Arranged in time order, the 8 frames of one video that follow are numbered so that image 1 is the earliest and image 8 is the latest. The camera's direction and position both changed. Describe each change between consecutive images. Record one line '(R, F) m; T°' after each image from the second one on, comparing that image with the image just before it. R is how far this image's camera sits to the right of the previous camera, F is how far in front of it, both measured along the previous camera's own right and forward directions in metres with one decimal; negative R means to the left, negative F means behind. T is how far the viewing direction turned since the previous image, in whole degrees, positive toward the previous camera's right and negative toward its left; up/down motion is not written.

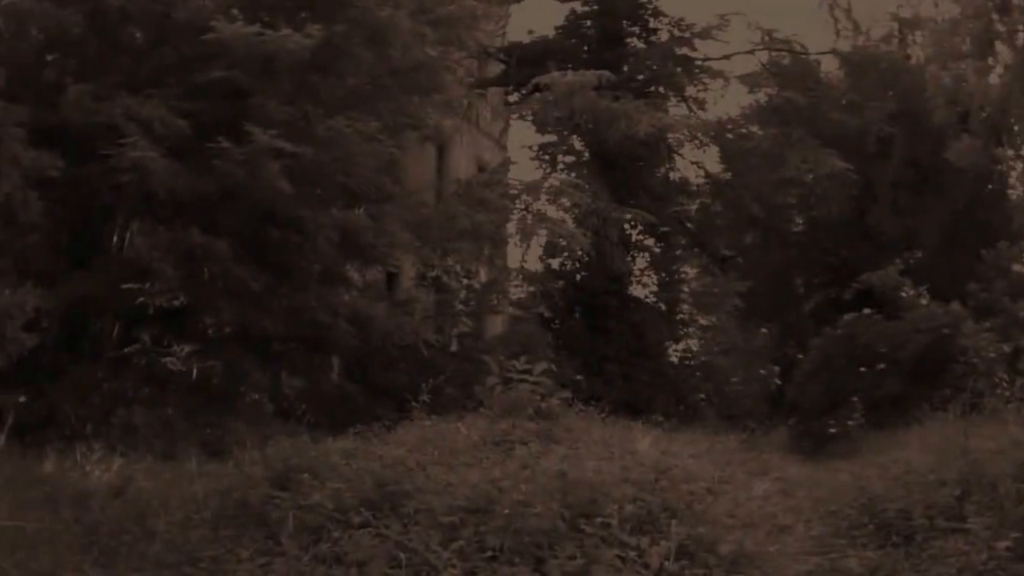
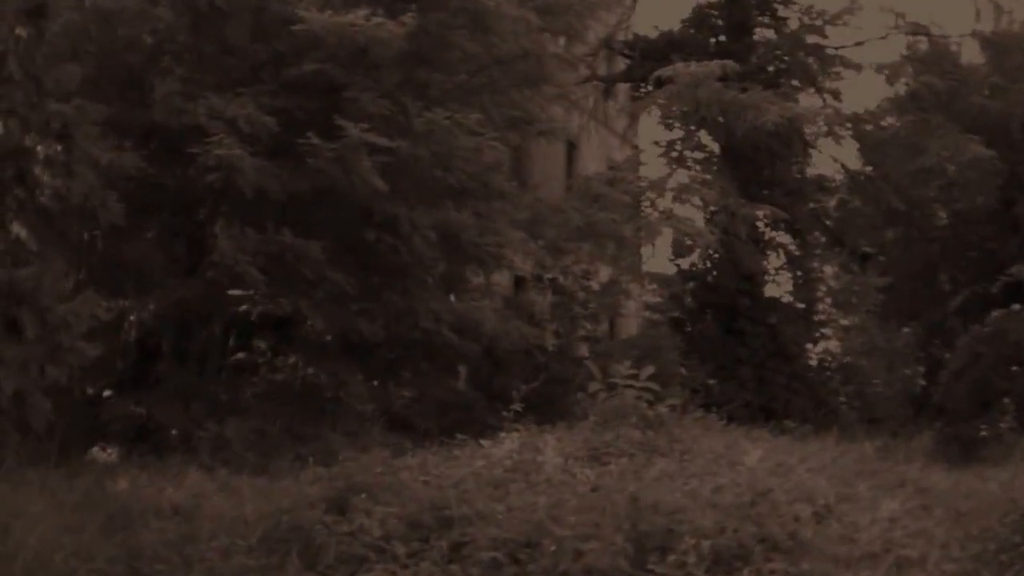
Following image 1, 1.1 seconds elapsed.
(+0.2, +0.6) m; -5°
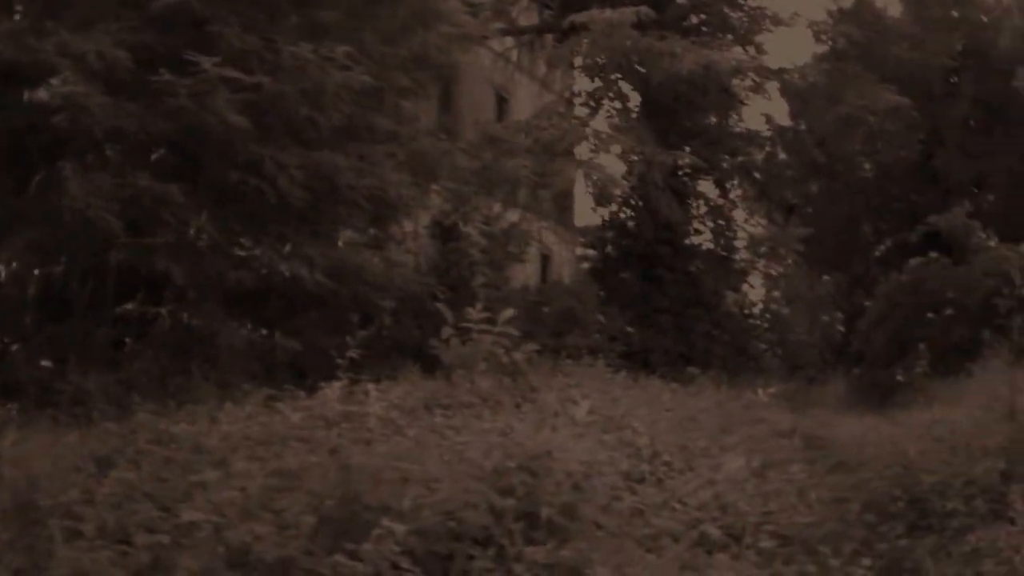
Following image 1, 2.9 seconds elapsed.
(+0.4, +0.4) m; +2°
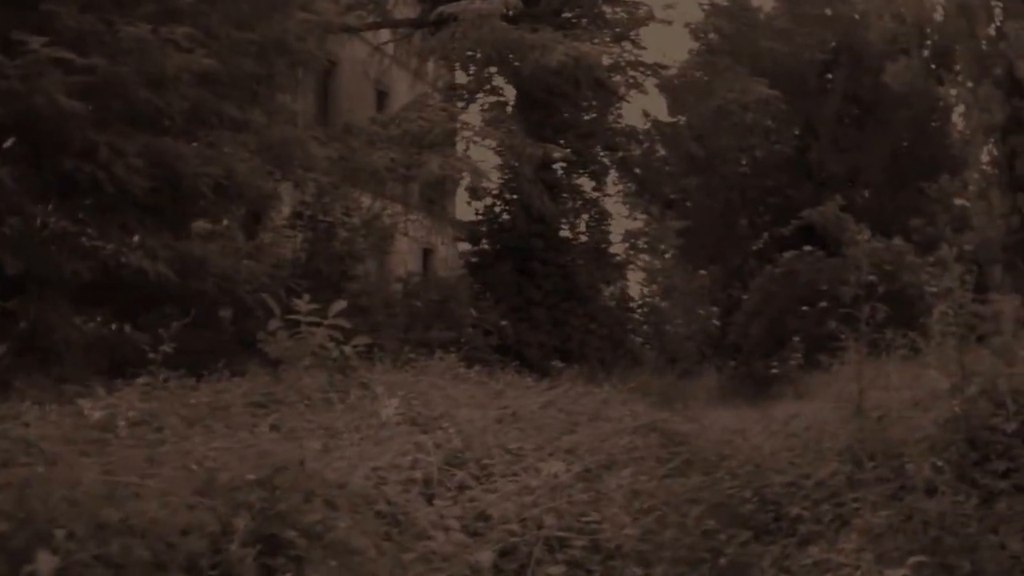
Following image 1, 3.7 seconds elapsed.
(+0.2, +0.3) m; +4°
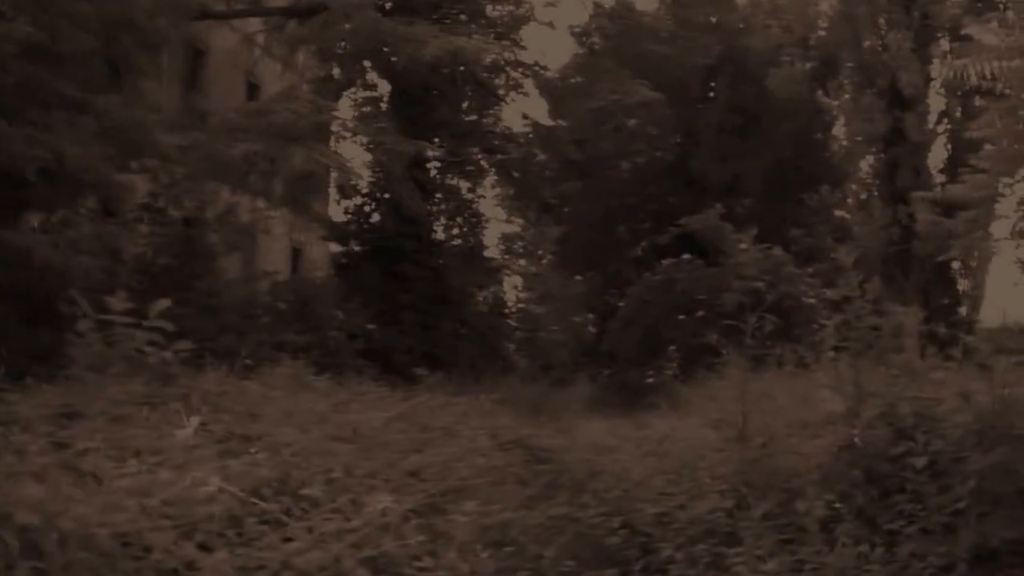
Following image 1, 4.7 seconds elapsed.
(+0.1, +0.6) m; +4°
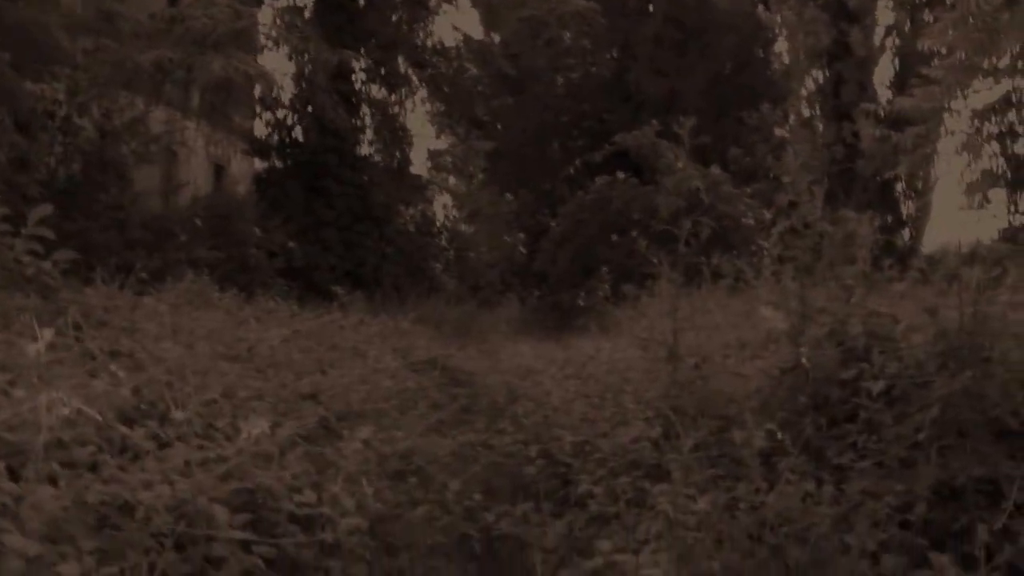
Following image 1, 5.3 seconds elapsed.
(+0.1, +0.5) m; +2°
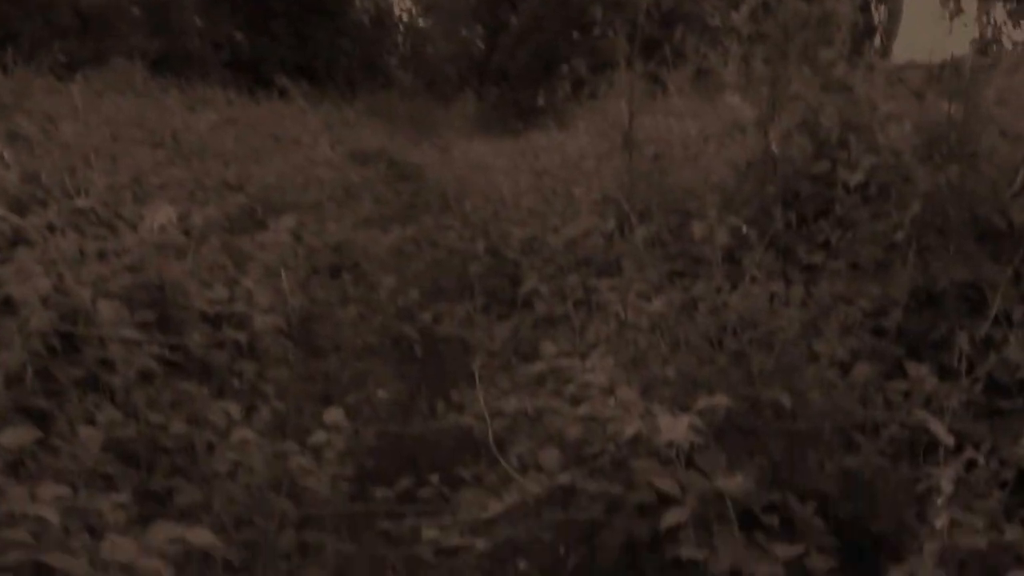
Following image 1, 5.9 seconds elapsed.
(0.0, +0.3) m; +2°
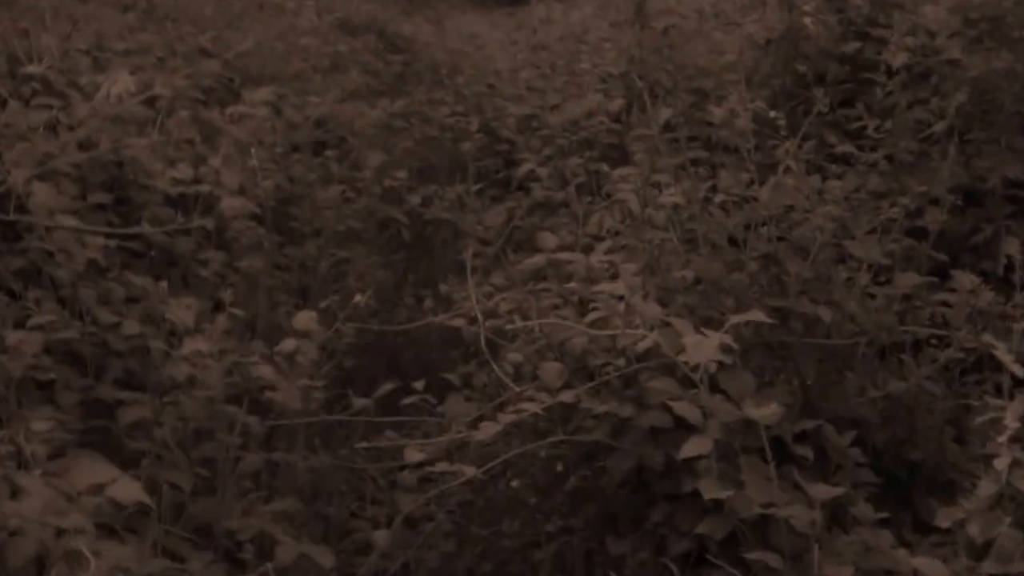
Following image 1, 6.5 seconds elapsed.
(0.0, +0.3) m; 0°
